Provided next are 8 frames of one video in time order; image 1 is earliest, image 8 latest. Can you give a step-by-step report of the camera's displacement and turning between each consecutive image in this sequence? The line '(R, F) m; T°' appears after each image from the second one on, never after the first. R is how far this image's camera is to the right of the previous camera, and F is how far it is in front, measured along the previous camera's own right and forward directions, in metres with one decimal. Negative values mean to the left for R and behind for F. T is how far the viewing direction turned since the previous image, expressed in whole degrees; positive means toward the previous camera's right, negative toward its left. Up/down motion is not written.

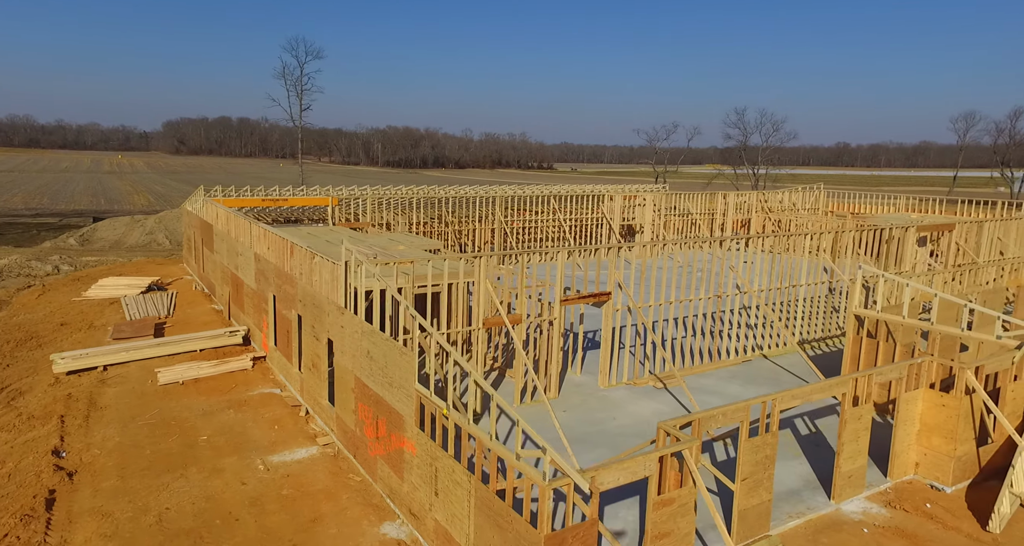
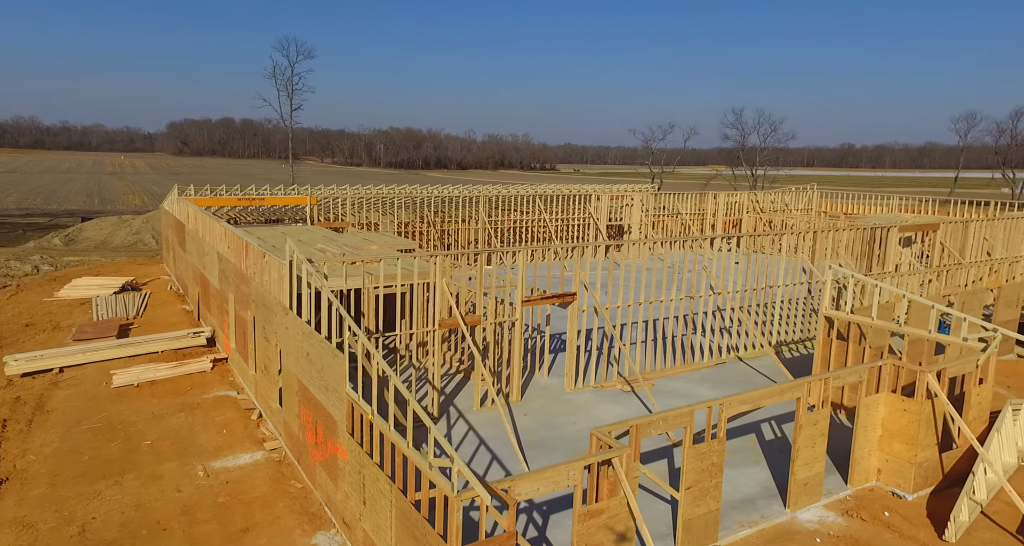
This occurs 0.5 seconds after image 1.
(+0.7, +0.3) m; 0°
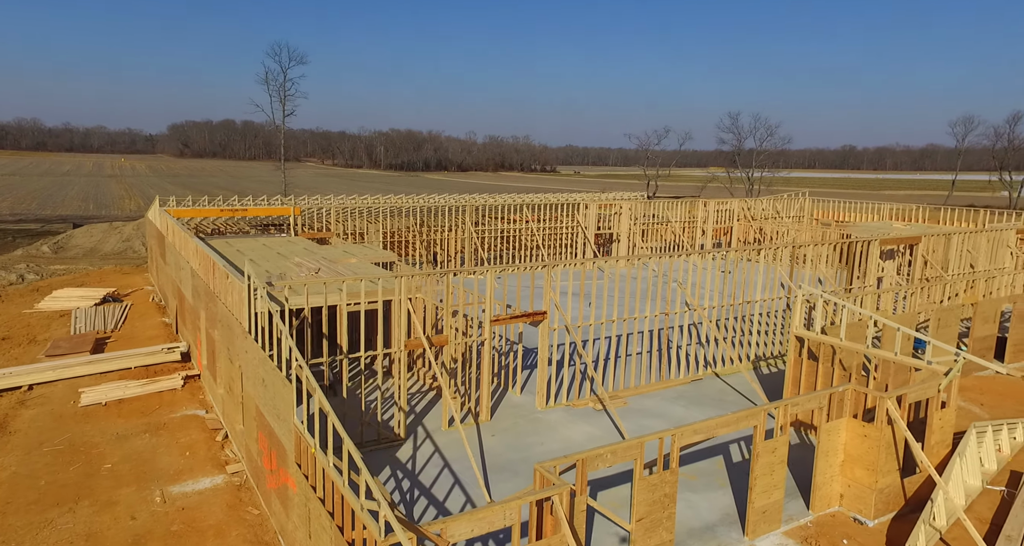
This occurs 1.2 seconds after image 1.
(+0.5, 0.0) m; 0°
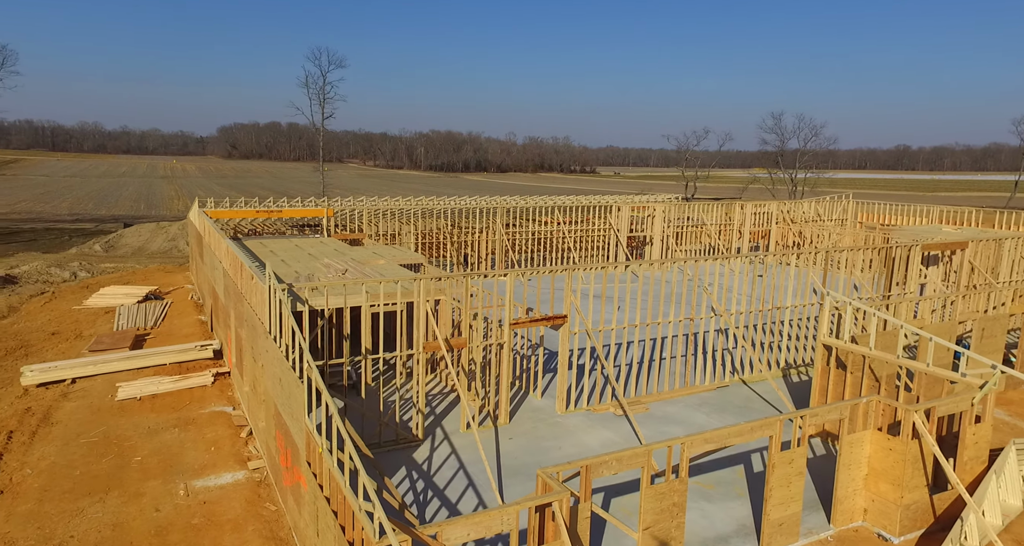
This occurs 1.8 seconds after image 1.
(+0.3, 0.0) m; -3°
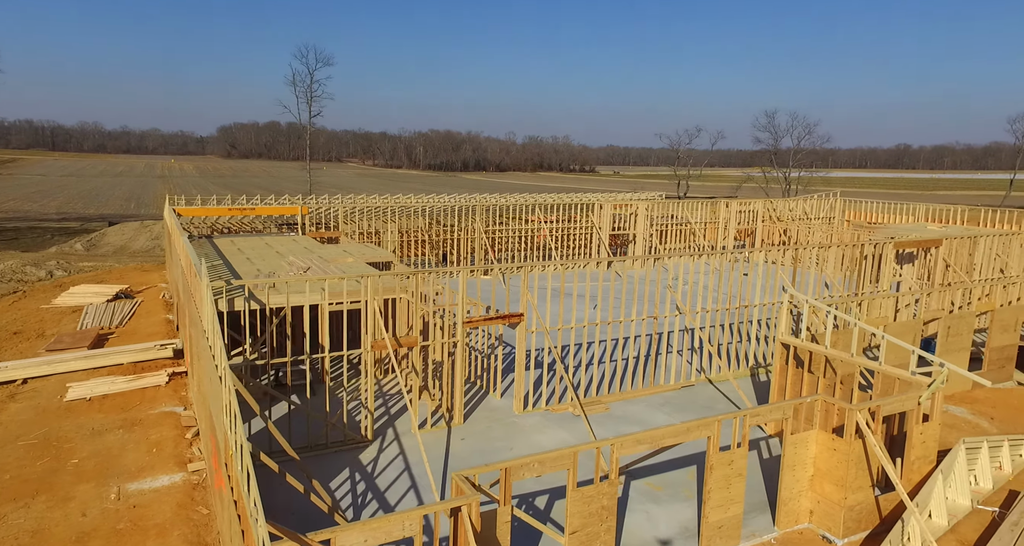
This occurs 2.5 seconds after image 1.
(+0.7, +0.2) m; 0°
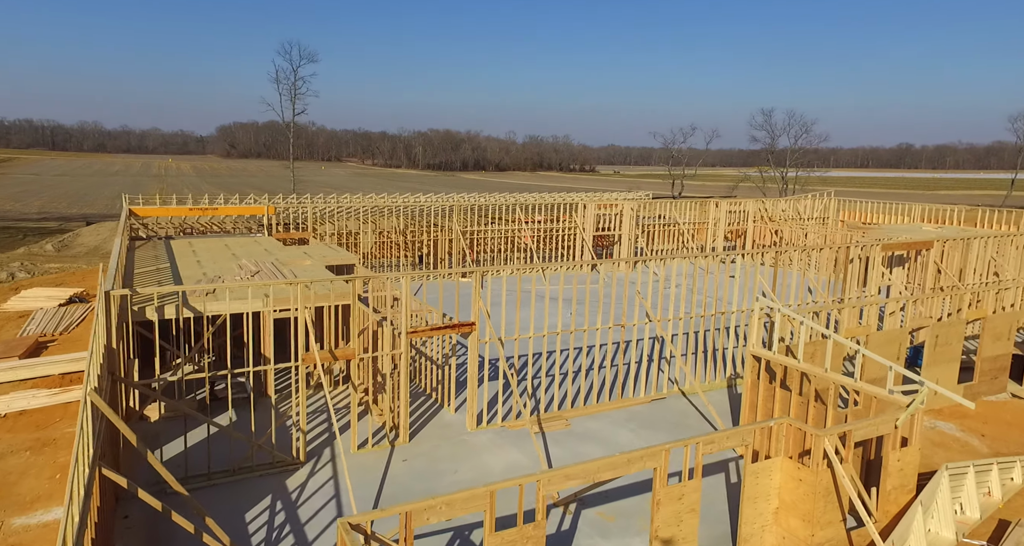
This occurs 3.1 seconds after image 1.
(+0.7, +0.8) m; 0°
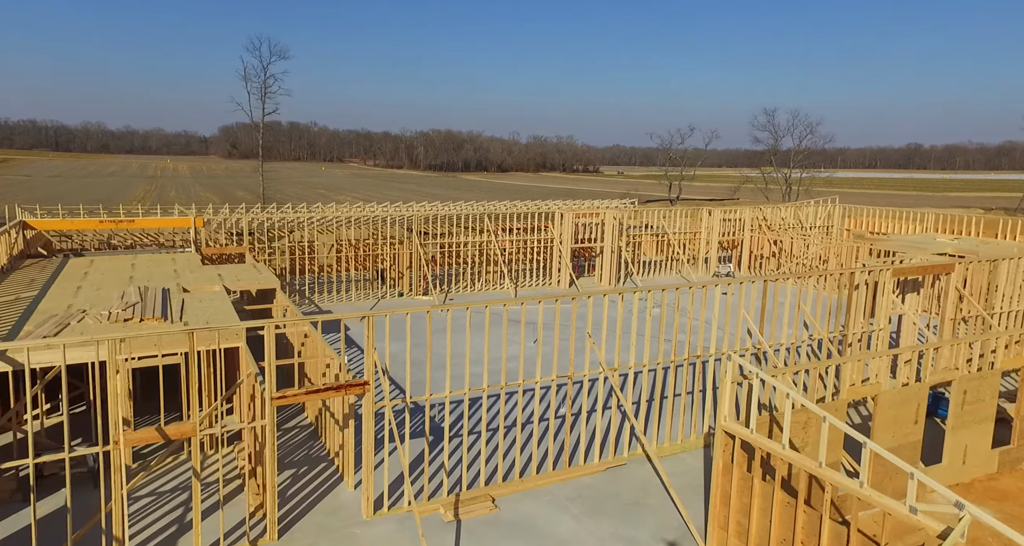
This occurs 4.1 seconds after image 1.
(+1.2, +2.3) m; 0°
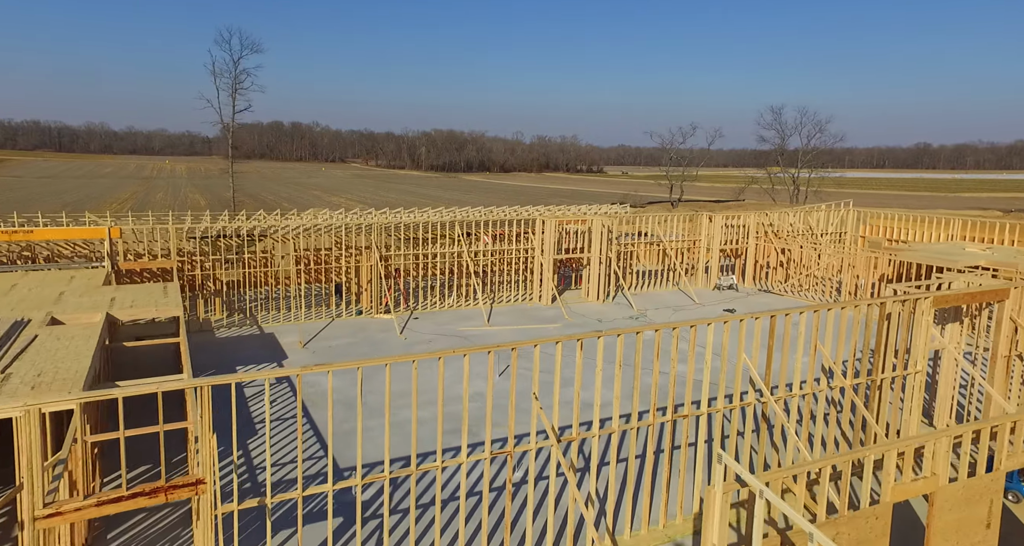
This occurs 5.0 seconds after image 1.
(+0.9, +2.4) m; 0°
